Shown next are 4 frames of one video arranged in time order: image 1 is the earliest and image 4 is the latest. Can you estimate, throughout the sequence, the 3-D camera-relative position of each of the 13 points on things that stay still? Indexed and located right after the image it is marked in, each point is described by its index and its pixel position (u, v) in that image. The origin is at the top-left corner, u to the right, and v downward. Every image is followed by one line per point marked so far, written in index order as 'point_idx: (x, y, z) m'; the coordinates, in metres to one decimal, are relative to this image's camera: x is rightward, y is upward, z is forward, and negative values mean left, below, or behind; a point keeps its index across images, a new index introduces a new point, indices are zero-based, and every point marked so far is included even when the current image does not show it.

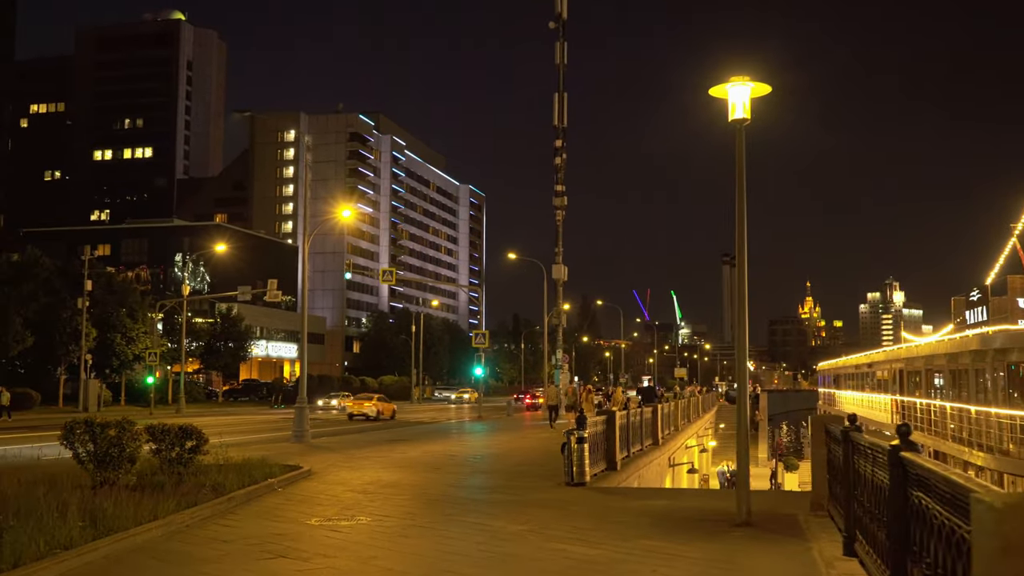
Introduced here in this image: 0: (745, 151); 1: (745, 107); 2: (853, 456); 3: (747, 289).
0: (+2.7, +1.6, +10.4) m
1: (+2.6, +2.0, +10.0) m
2: (+2.9, -1.4, +7.7) m
3: (+2.8, 0.0, +10.4) m
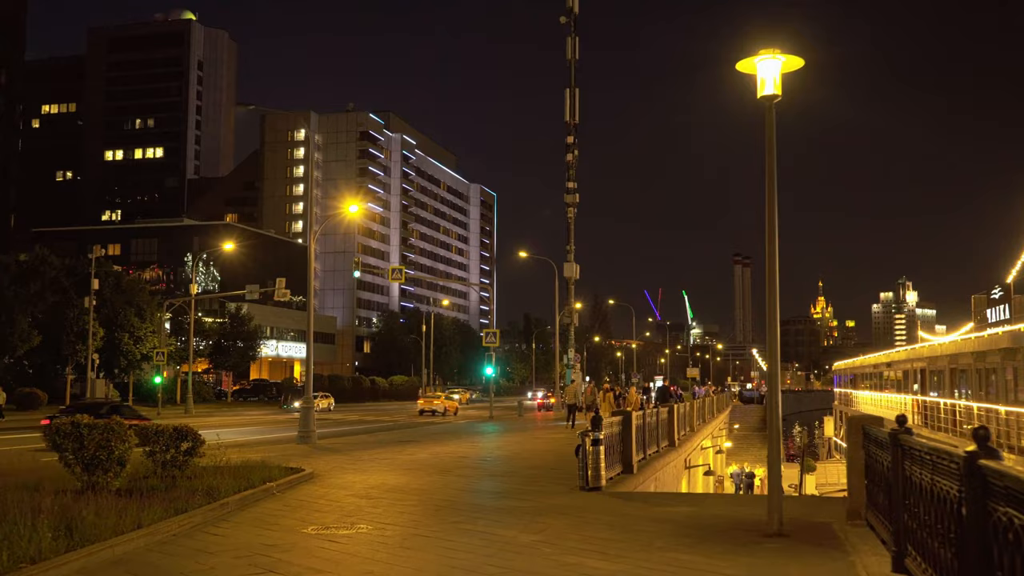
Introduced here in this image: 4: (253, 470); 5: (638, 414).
0: (+2.8, +1.7, +9.6) m
1: (+2.7, +2.1, +9.3) m
2: (+3.0, -1.3, +6.9) m
3: (+2.9, +0.1, +9.7) m
4: (-4.2, -2.9, +14.3) m
5: (+2.4, -2.4, +17.0) m
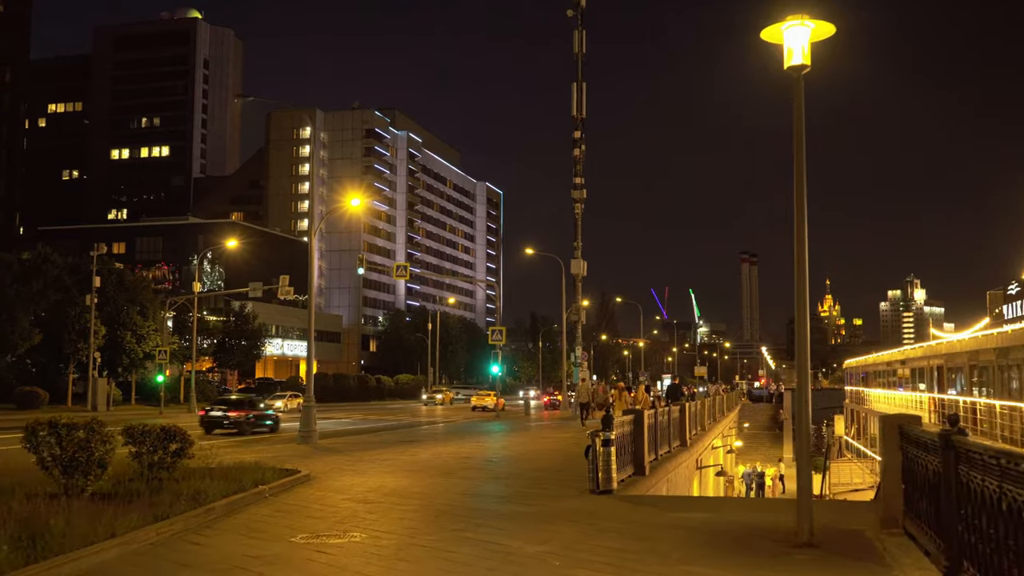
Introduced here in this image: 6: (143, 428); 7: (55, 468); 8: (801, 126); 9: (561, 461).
0: (+2.9, +1.8, +8.8) m
1: (+2.8, +2.2, +8.5) m
2: (+3.0, -1.2, +6.1) m
3: (+2.9, +0.2, +8.9) m
4: (-4.1, -2.8, +13.6) m
5: (+2.5, -2.3, +16.3) m
6: (-5.3, -2.0, +12.7) m
7: (-5.6, -2.2, +10.9) m
8: (+2.8, +1.6, +8.8) m
9: (+0.9, -3.3, +17.0) m
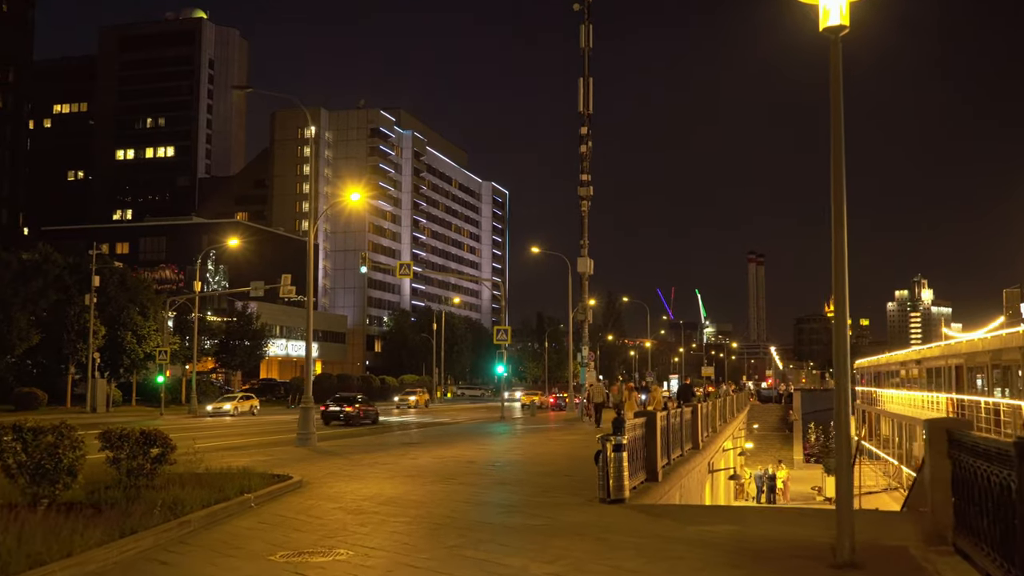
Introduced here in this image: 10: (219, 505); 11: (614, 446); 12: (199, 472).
0: (+2.9, +1.9, +8.0) m
1: (+2.8, +2.3, +7.6) m
2: (+3.1, -1.1, +5.2) m
3: (+3.0, +0.3, +8.0) m
4: (-4.0, -2.7, +12.8) m
5: (+2.6, -2.2, +15.4) m
6: (-5.2, -1.9, +11.9) m
7: (-5.5, -2.1, +10.1) m
8: (+2.9, +1.7, +7.9) m
9: (+1.0, -3.2, +16.1) m
10: (-3.4, -2.6, +10.6) m
11: (+1.3, -2.0, +11.4) m
12: (-4.6, -2.7, +13.3) m
